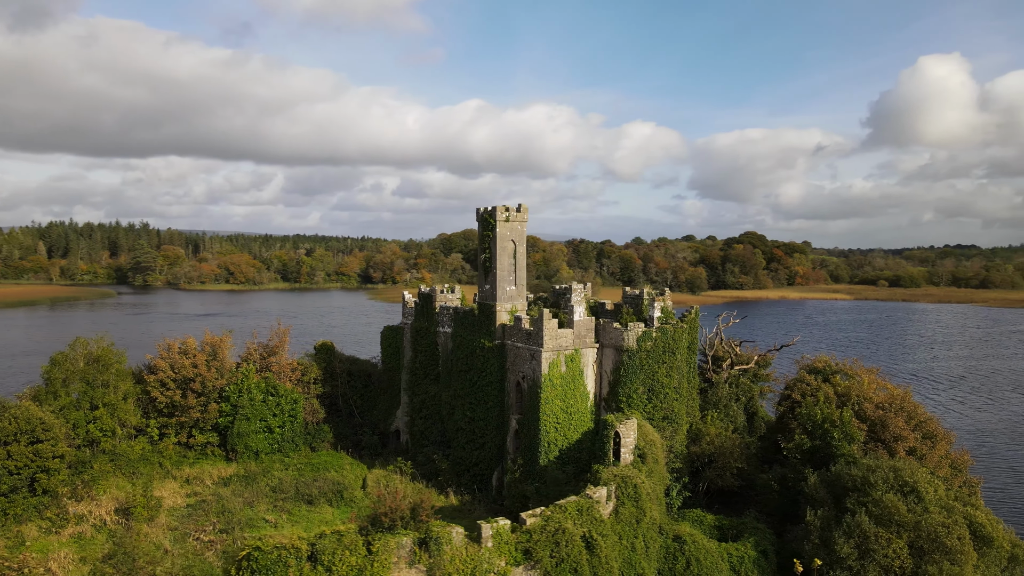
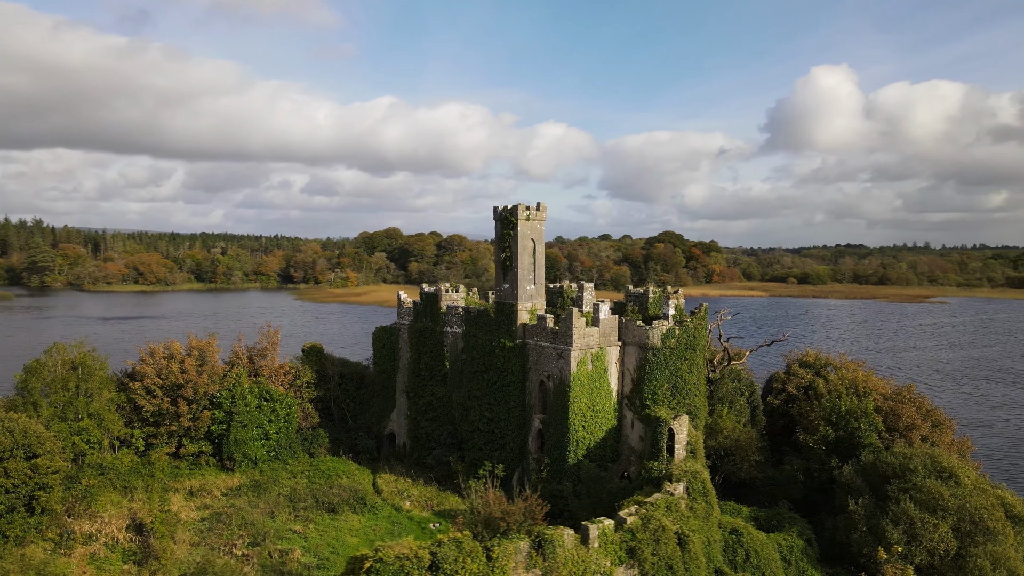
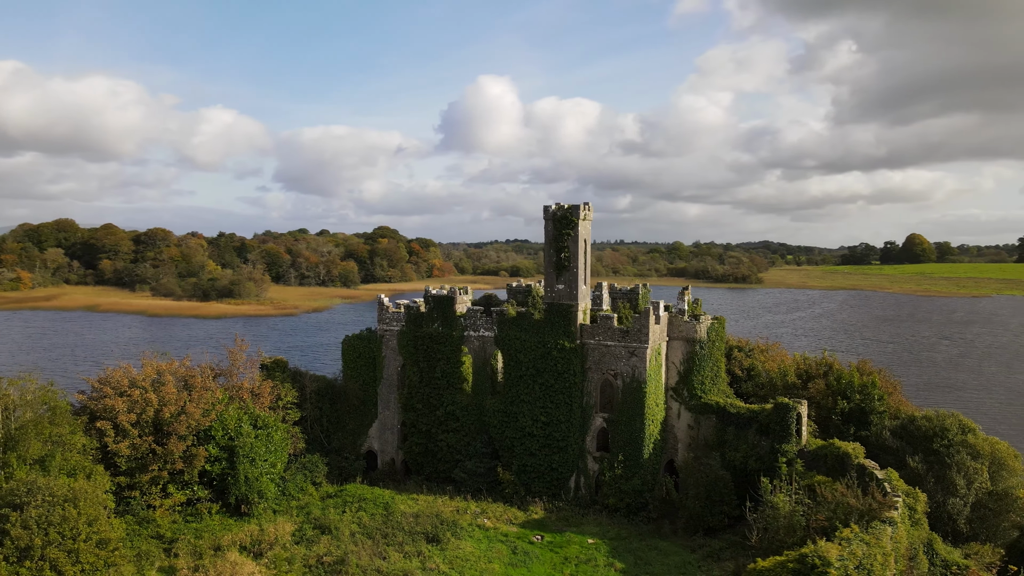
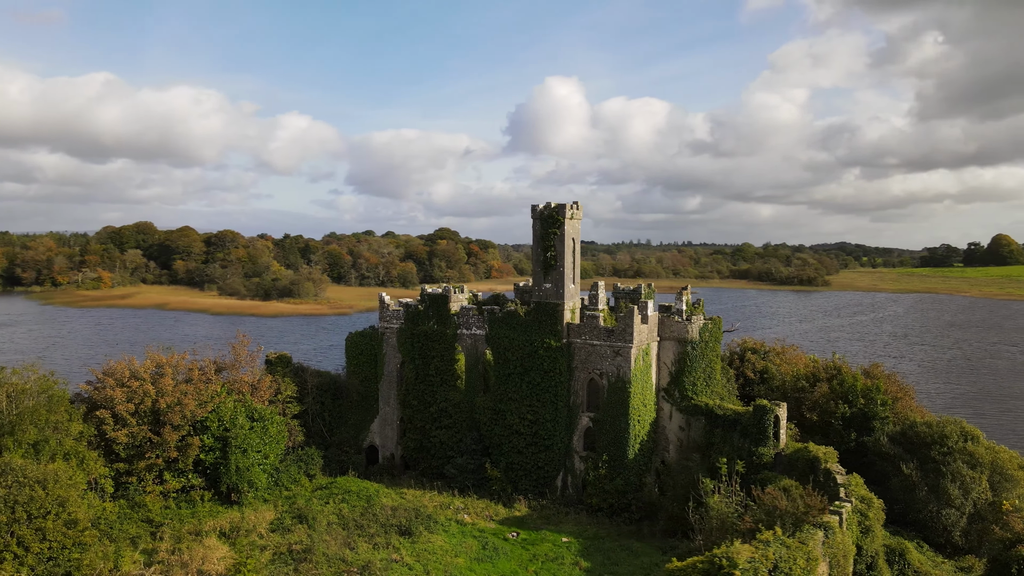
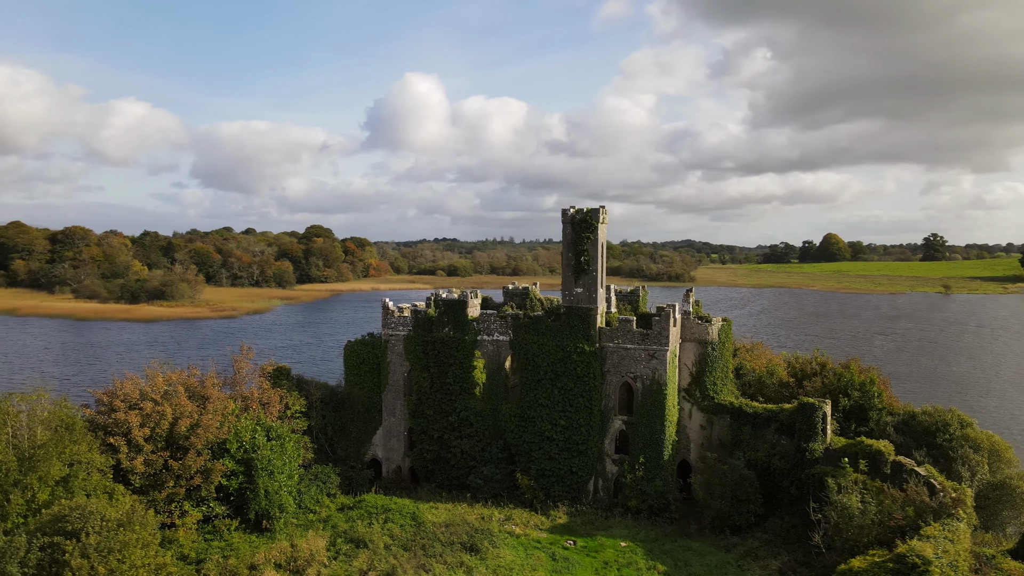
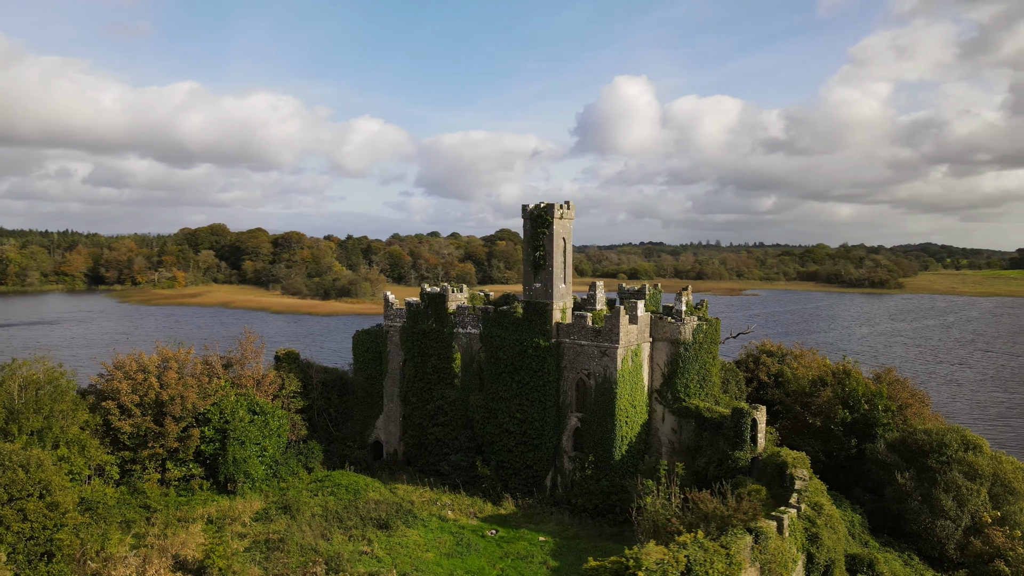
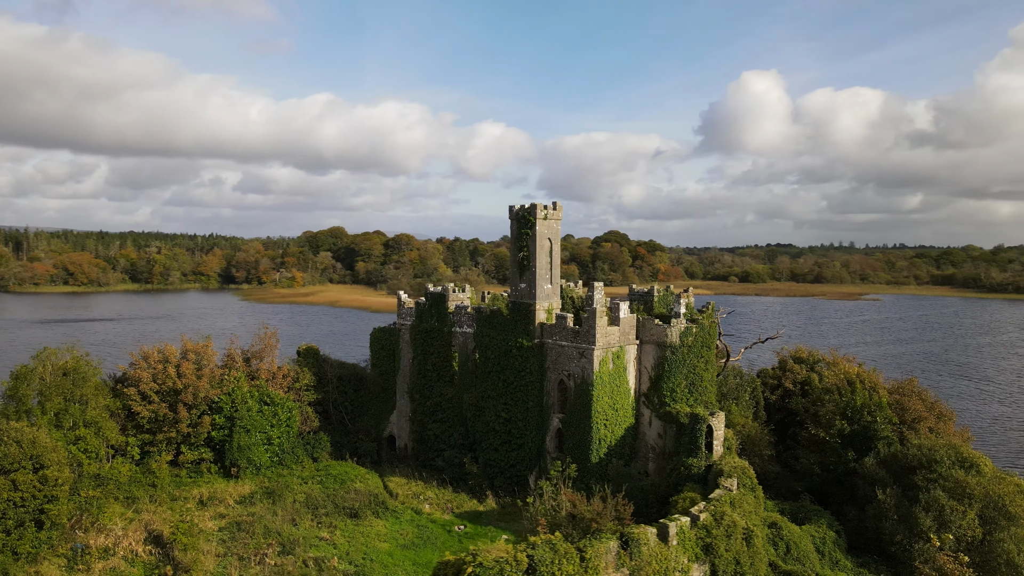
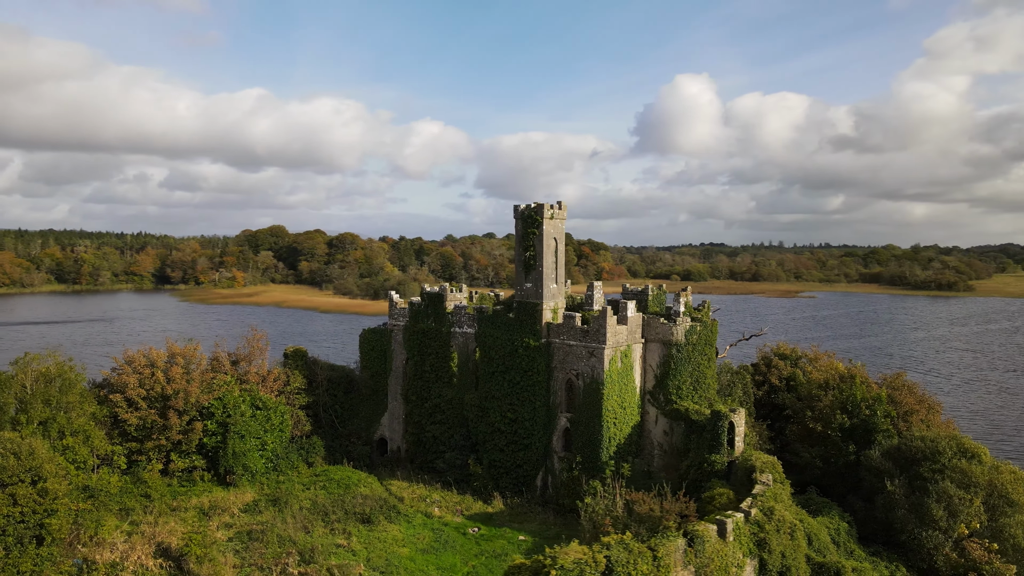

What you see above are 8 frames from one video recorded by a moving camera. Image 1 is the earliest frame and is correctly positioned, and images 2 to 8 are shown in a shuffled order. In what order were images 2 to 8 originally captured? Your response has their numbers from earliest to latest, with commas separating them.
2, 7, 8, 6, 4, 3, 5
